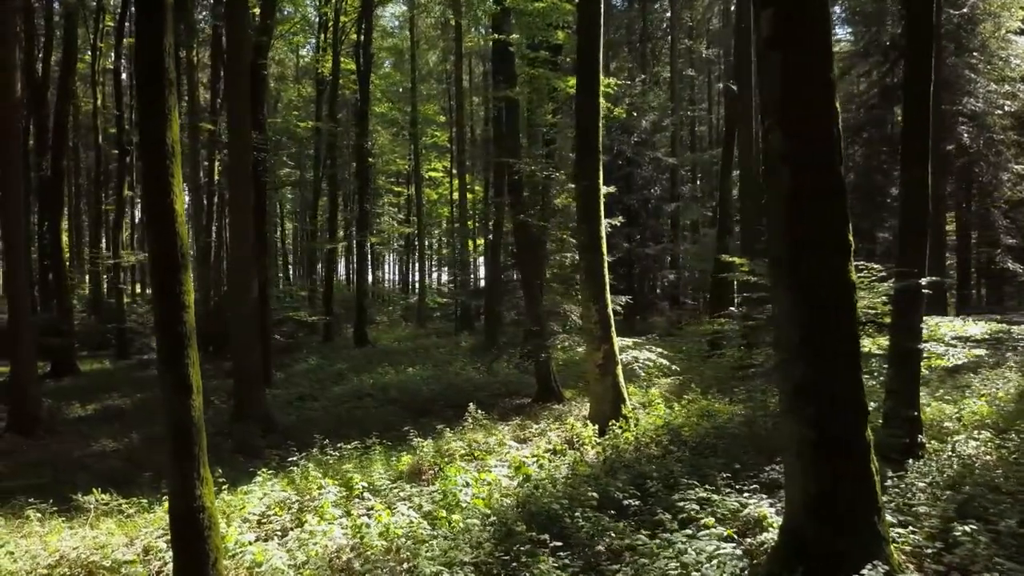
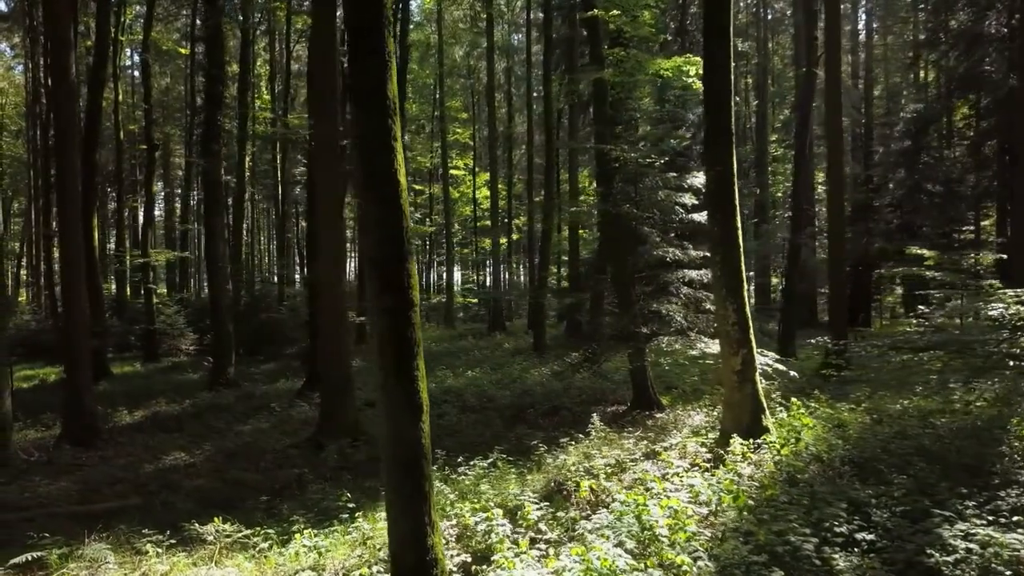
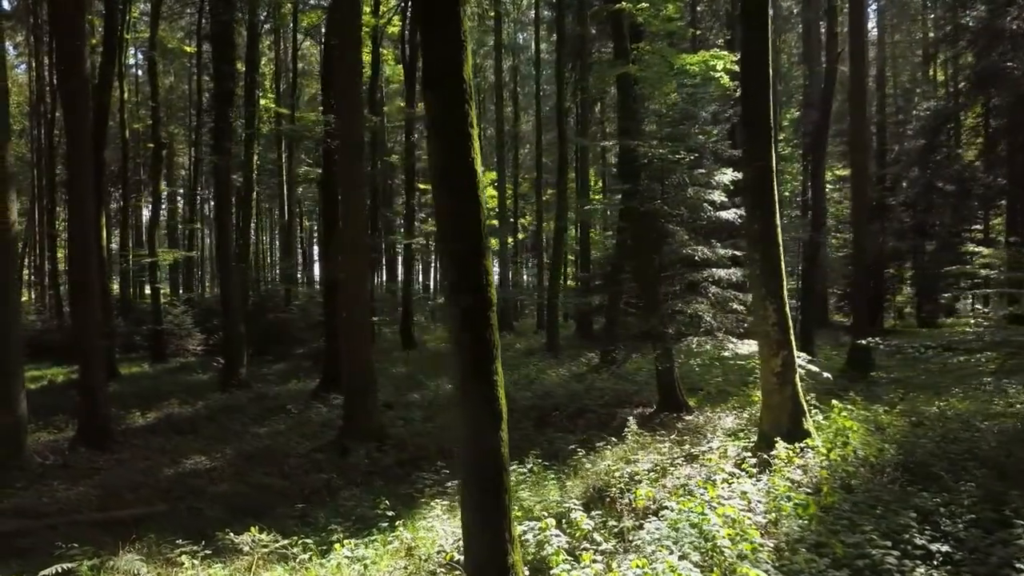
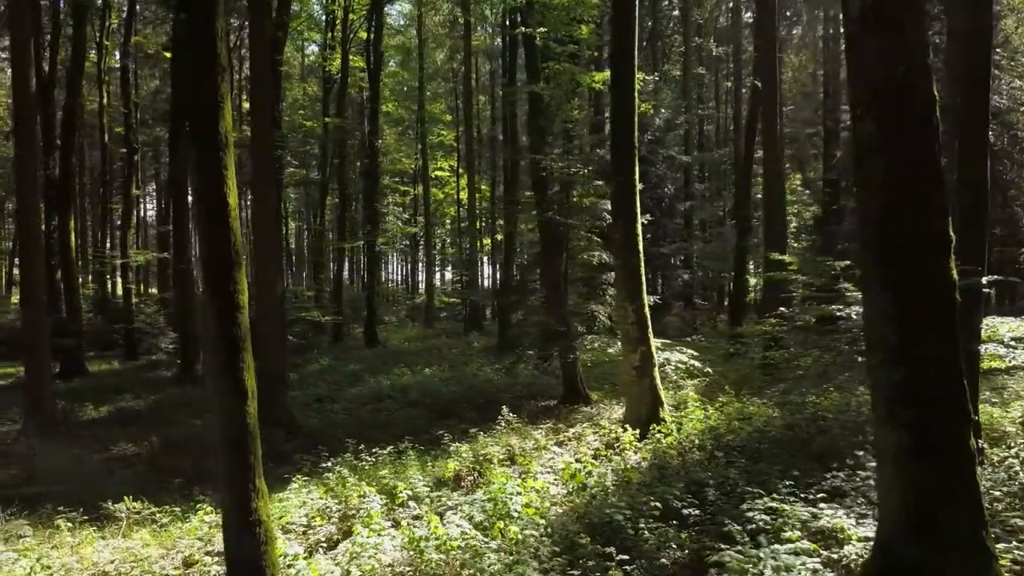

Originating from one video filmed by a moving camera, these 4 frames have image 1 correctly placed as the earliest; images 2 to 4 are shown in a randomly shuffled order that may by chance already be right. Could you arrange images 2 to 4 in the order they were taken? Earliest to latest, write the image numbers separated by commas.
4, 2, 3
